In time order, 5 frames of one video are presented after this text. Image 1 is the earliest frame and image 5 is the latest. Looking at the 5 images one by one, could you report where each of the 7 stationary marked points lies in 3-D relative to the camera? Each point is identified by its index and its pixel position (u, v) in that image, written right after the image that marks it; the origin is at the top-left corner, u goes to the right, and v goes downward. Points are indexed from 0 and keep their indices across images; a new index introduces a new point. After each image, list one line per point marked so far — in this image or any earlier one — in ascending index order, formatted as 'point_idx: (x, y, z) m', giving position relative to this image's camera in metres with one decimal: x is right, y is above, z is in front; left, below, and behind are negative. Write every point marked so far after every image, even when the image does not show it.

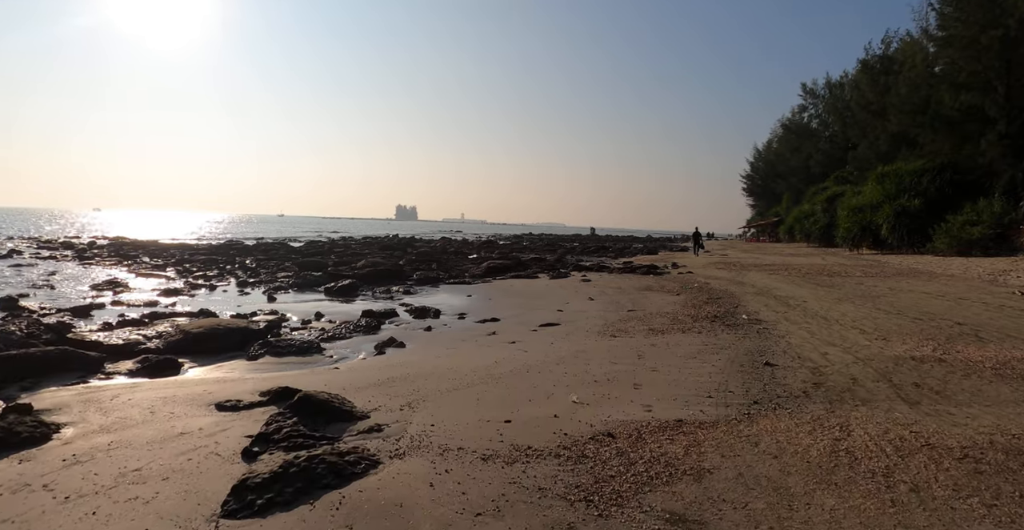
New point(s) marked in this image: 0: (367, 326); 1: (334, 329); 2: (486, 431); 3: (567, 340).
0: (-3.1, -1.3, +13.8) m
1: (-3.8, -1.4, +13.6) m
2: (-0.3, -1.6, +6.3) m
3: (+1.0, -1.3, +11.4) m
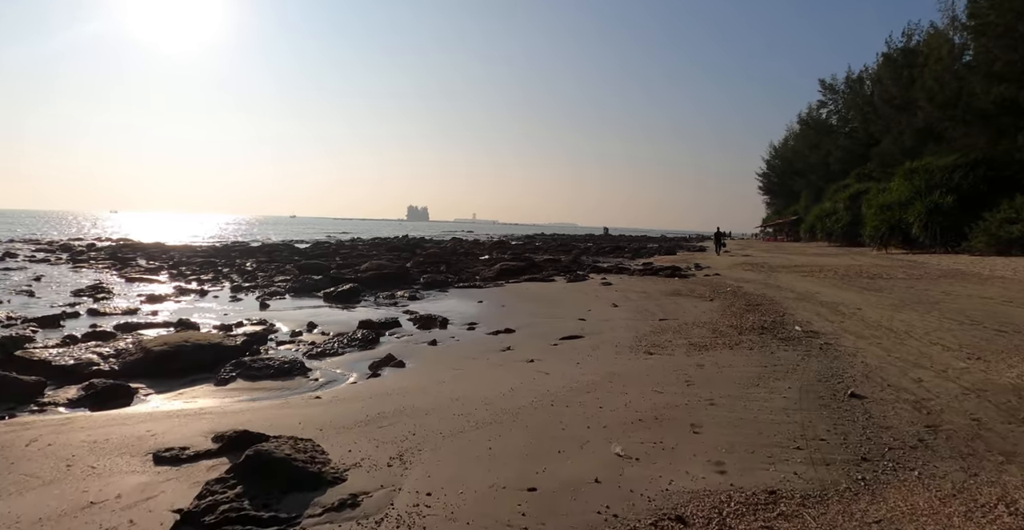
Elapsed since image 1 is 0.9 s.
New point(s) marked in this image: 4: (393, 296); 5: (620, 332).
0: (-2.8, -1.4, +12.1) m
1: (-3.5, -1.5, +11.9) m
2: (-0.1, -1.7, +4.6) m
3: (+1.2, -1.4, +9.6) m
4: (-3.6, -1.0, +19.8) m
5: (+2.0, -1.3, +12.2) m
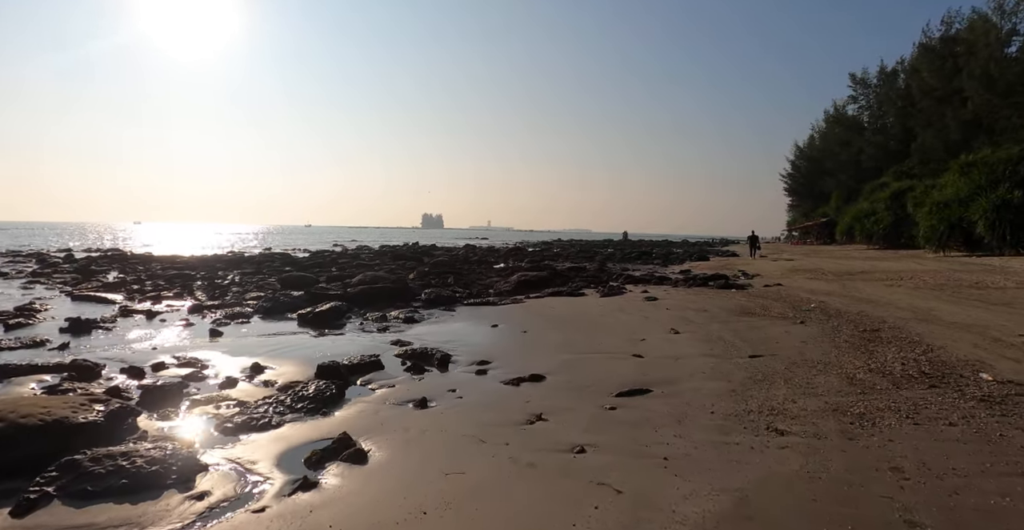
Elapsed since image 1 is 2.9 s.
0: (-2.4, -1.6, +8.0) m
1: (-3.1, -1.7, +7.9) m
2: (+0.1, -1.8, +0.5) m
3: (+1.5, -1.6, +5.5) m
4: (-3.1, -1.3, +15.7) m
5: (+2.4, -1.5, +8.1) m
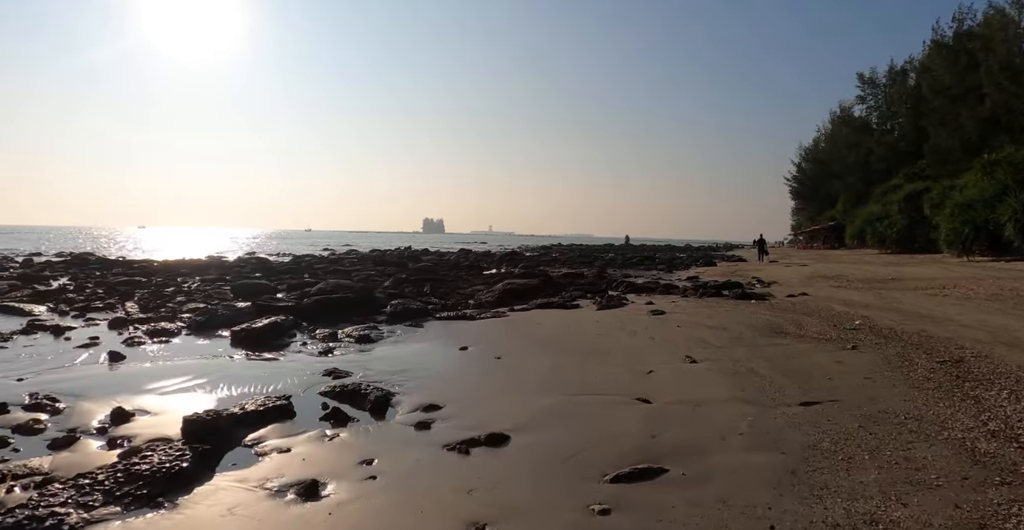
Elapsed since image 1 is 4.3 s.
0: (-2.9, -1.7, +5.3) m
1: (-3.6, -1.8, +5.2) m
2: (-0.4, -1.9, -2.3) m
3: (+1.1, -1.7, +2.8) m
4: (-3.6, -1.5, +13.0) m
5: (+1.9, -1.6, +5.4) m
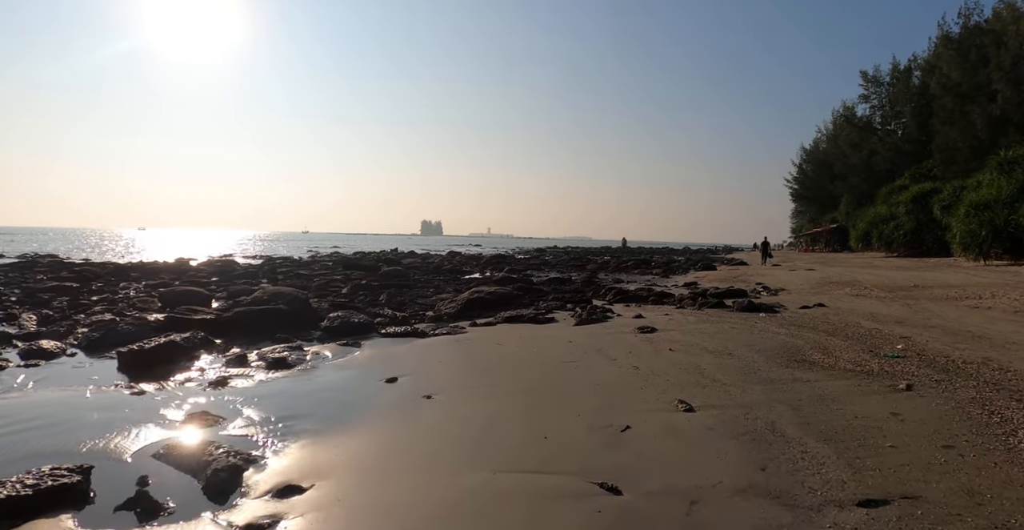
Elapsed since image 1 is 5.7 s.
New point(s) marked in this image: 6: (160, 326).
0: (-3.6, -1.8, +2.8) m
1: (-4.3, -1.9, +2.6) m
2: (-1.1, -1.9, -4.8) m
3: (+0.3, -1.7, +0.2) m
4: (-4.3, -1.6, +10.5) m
5: (+1.2, -1.6, +2.8) m
6: (-7.0, -1.2, +13.0) m
